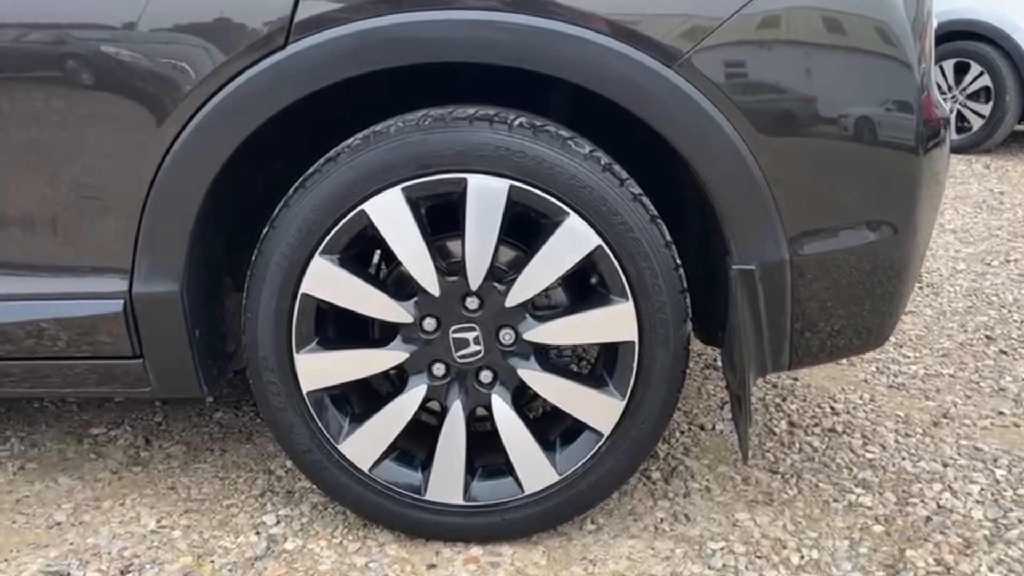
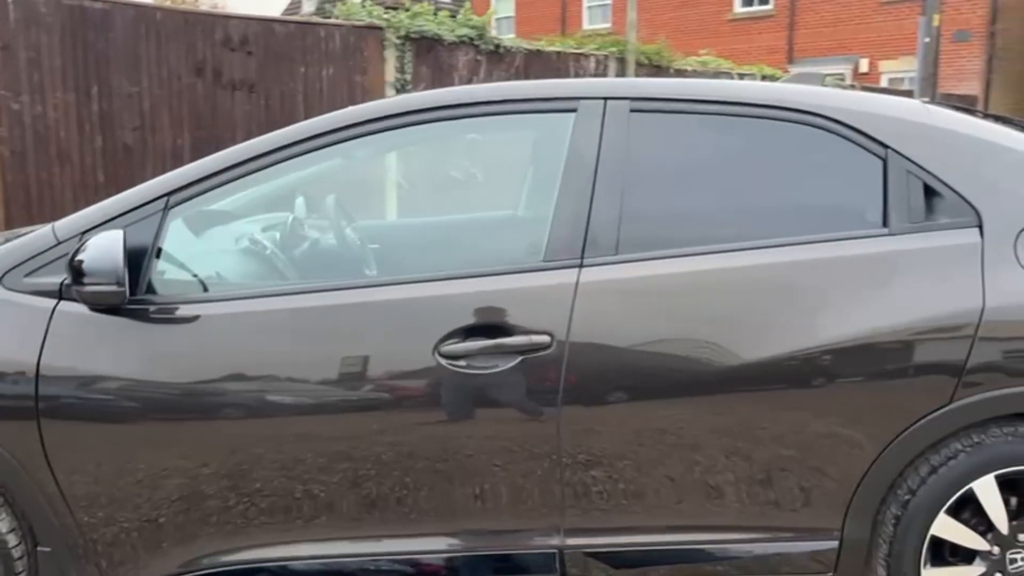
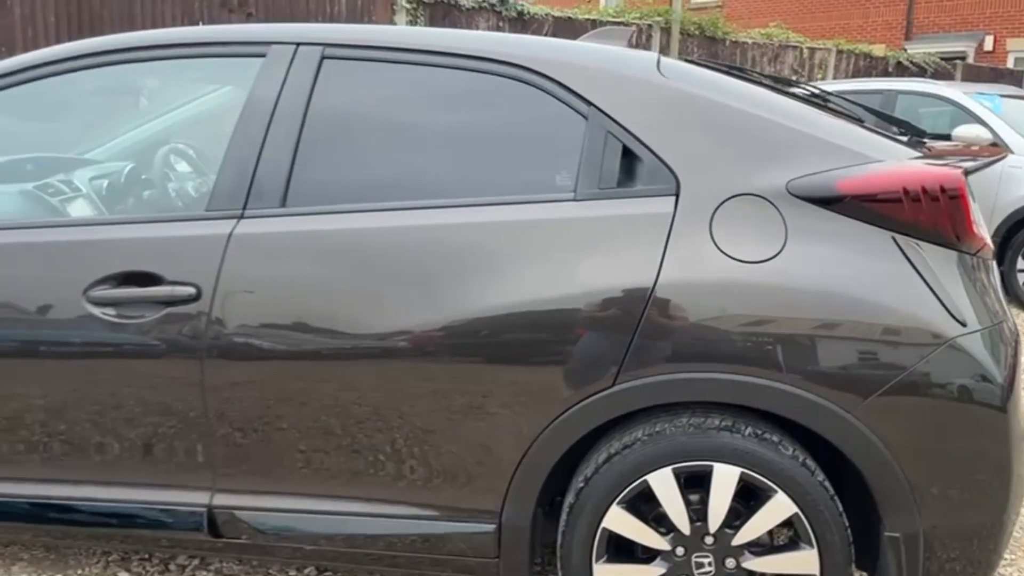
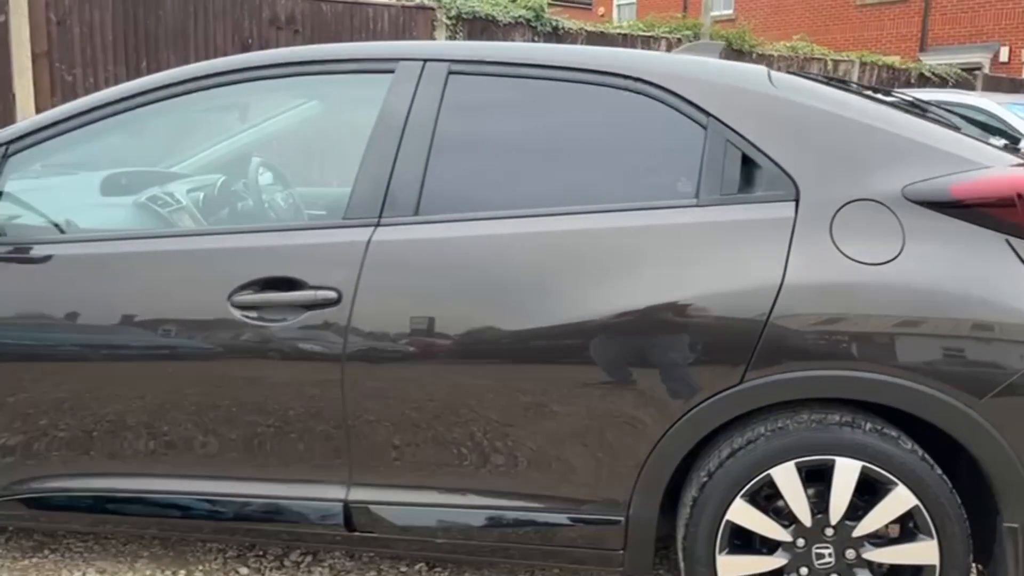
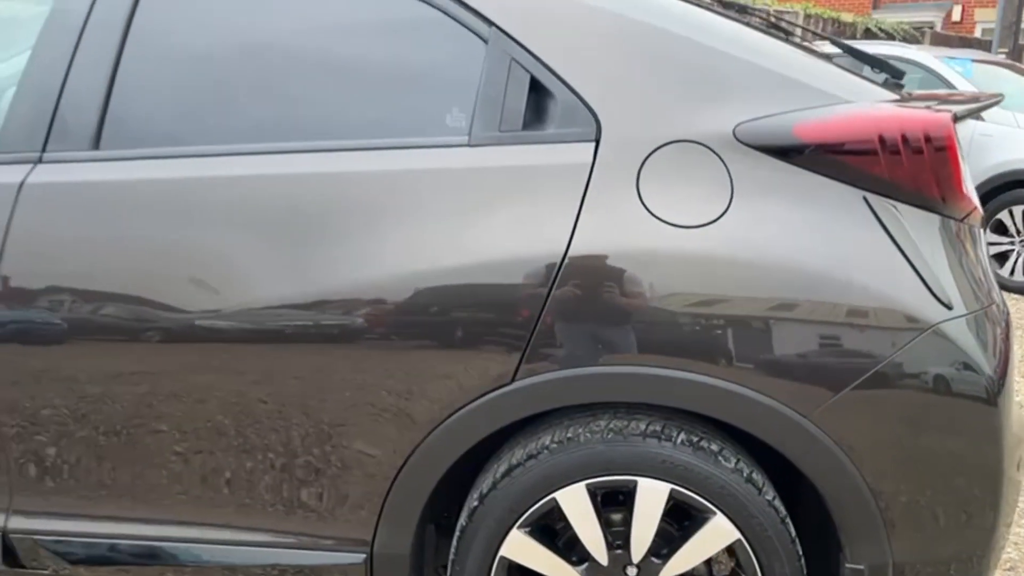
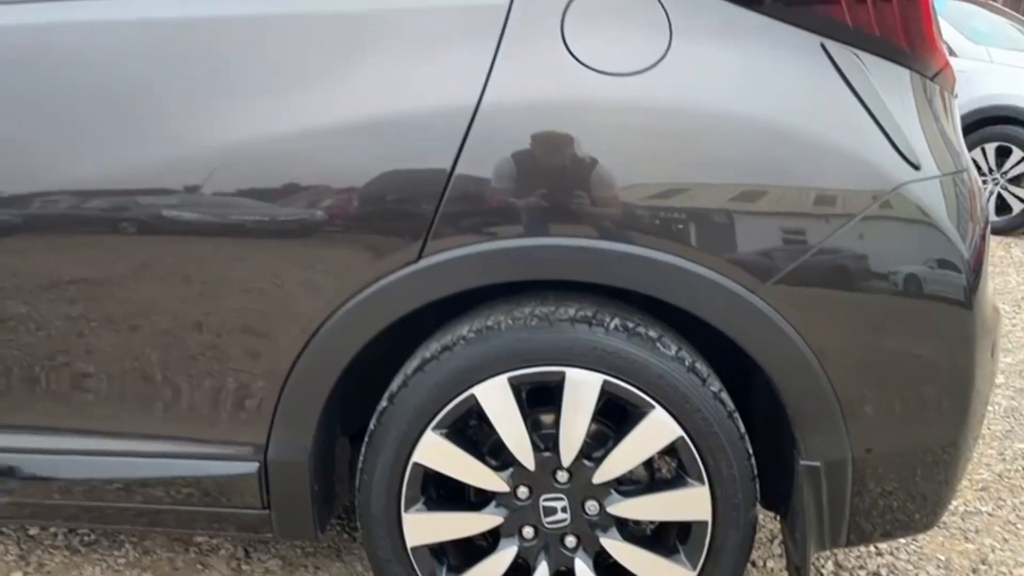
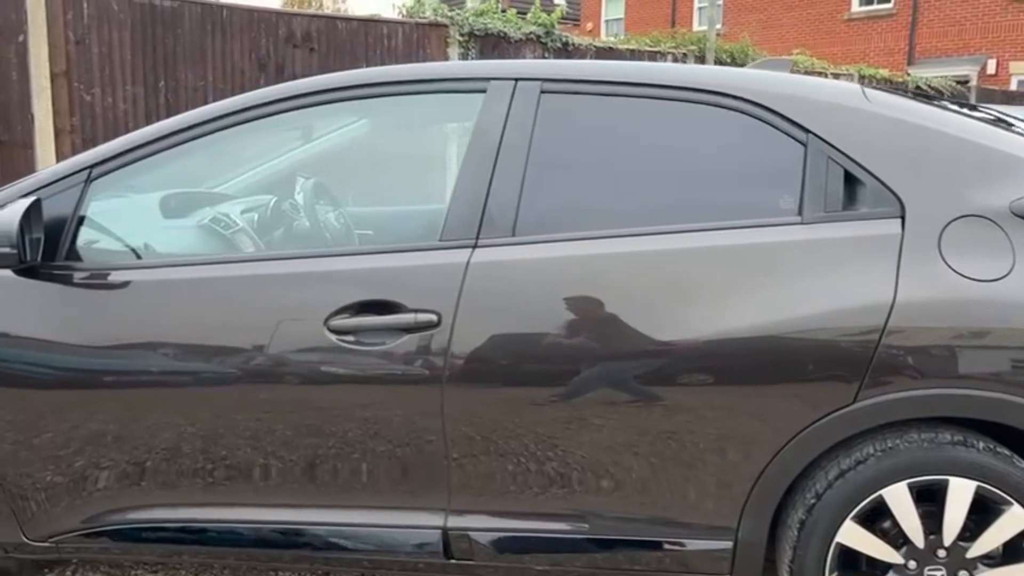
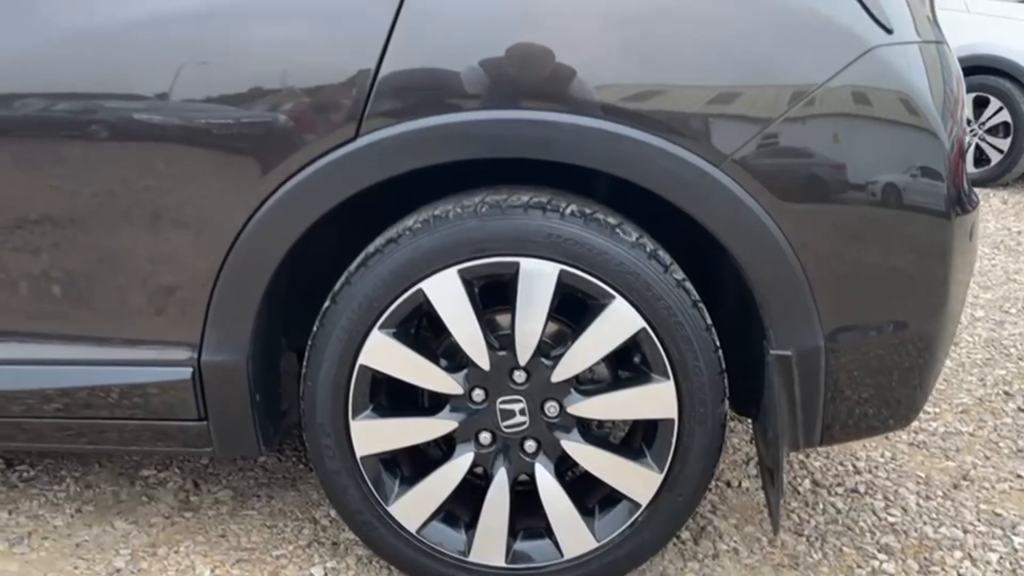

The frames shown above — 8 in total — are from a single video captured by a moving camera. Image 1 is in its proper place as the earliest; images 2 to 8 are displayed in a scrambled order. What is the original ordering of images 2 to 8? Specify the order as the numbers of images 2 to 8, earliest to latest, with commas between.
8, 6, 5, 3, 4, 7, 2
